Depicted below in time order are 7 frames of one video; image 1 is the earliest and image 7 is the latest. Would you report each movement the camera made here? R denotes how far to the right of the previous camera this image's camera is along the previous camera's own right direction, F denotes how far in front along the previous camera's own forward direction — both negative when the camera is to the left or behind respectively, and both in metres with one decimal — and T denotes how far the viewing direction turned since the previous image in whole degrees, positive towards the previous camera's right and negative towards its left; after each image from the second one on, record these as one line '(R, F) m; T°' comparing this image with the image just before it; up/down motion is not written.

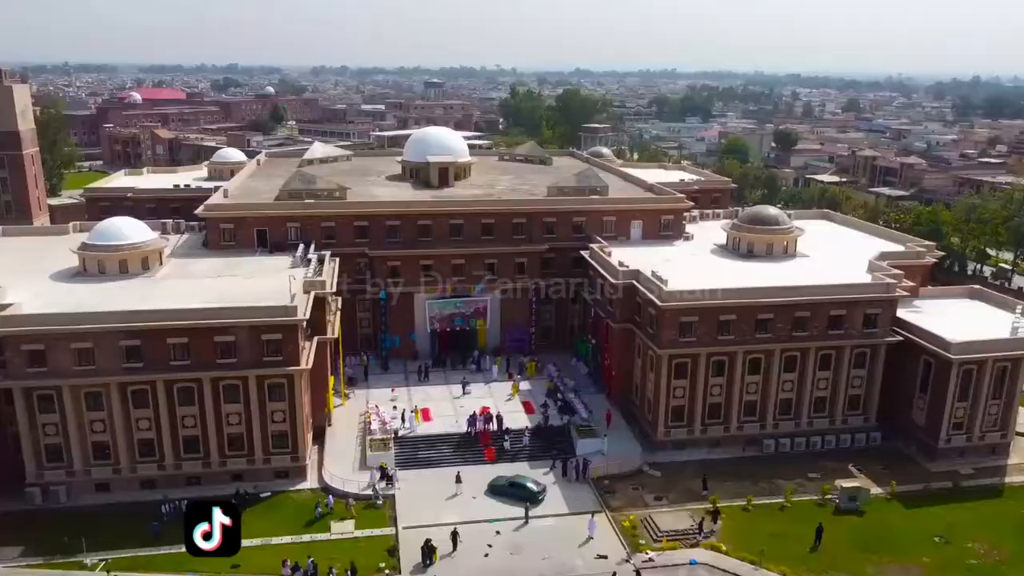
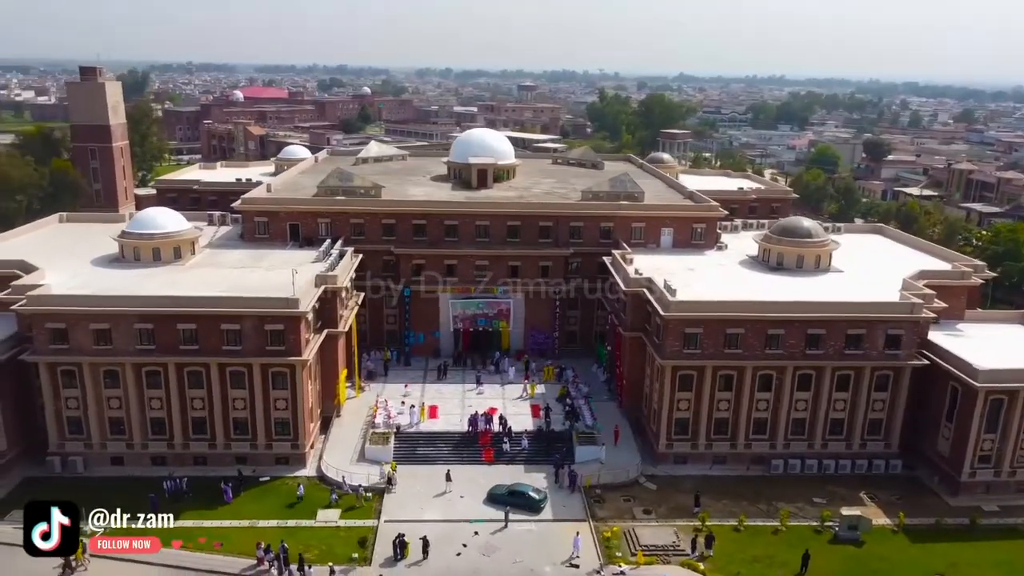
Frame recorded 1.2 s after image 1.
(+4.7, +0.3) m; -7°
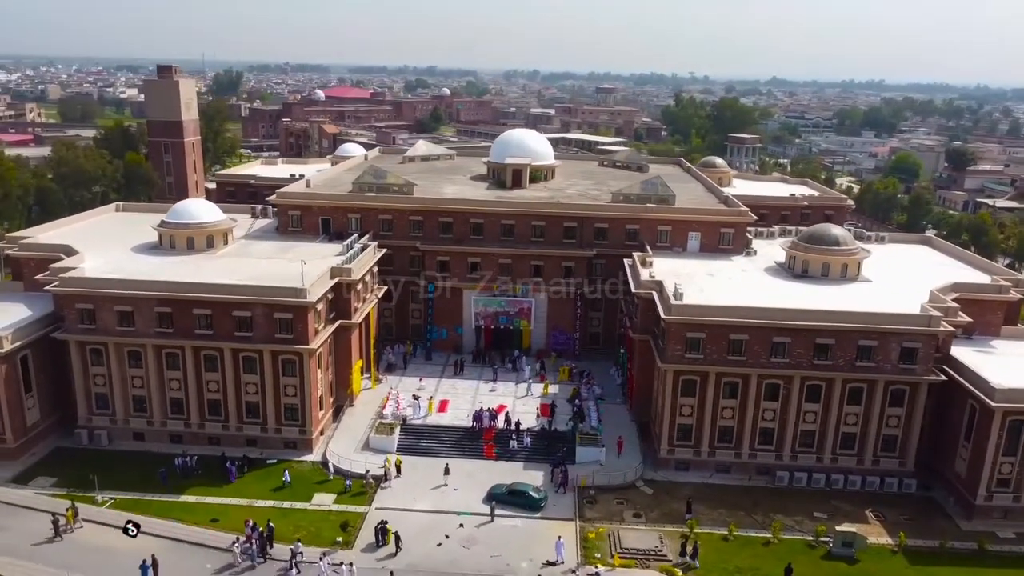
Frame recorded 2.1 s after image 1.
(+3.9, -0.1) m; -6°
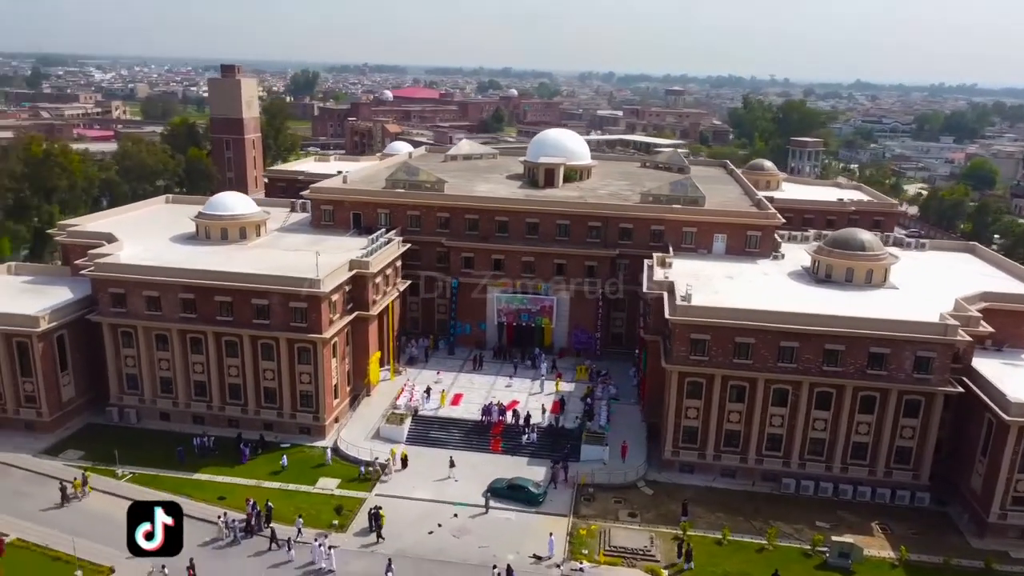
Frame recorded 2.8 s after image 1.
(+3.2, -0.3) m; -5°
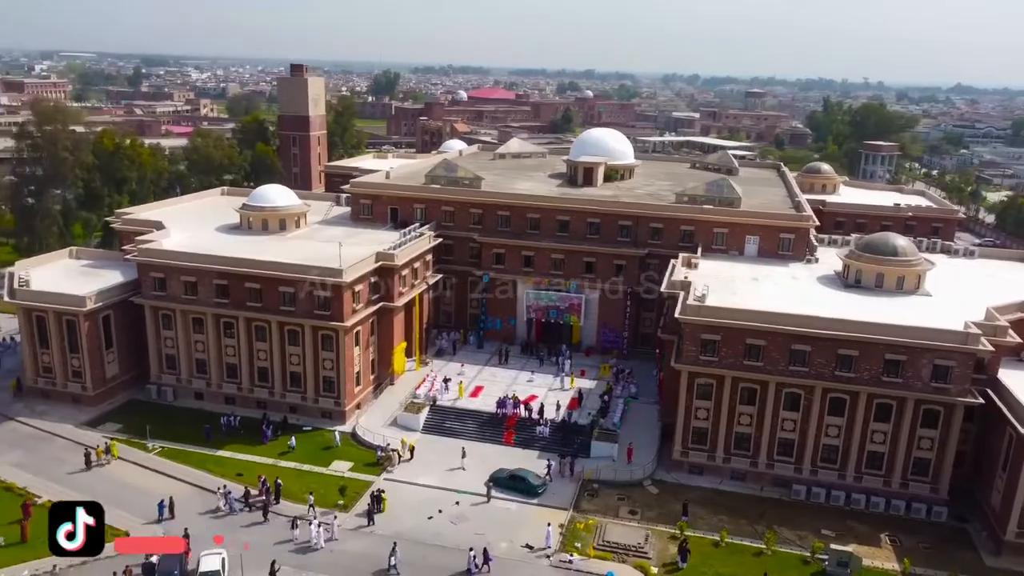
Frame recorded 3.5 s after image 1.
(+3.3, -0.4) m; -6°
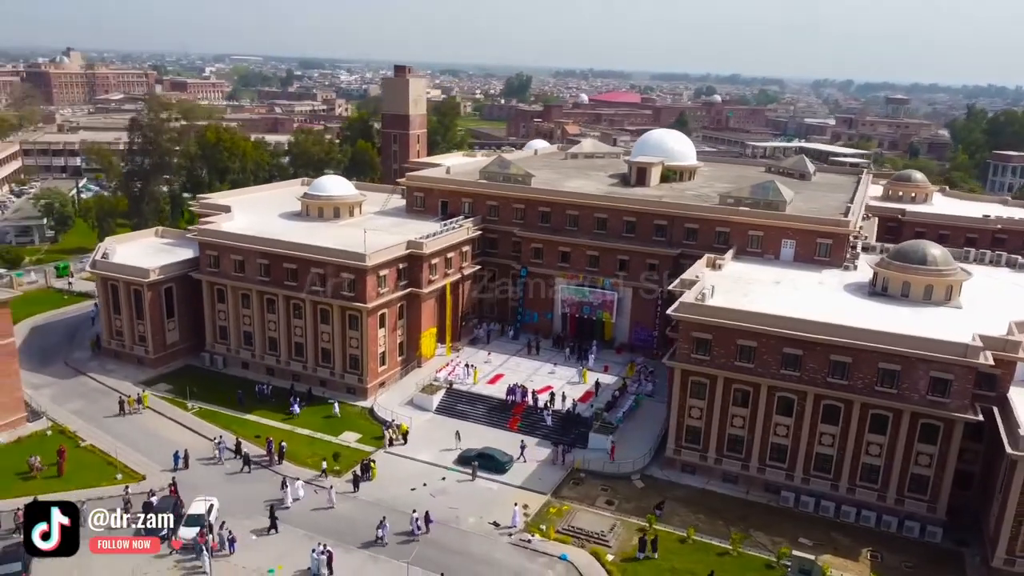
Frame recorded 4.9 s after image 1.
(+6.8, -0.9) m; -10°
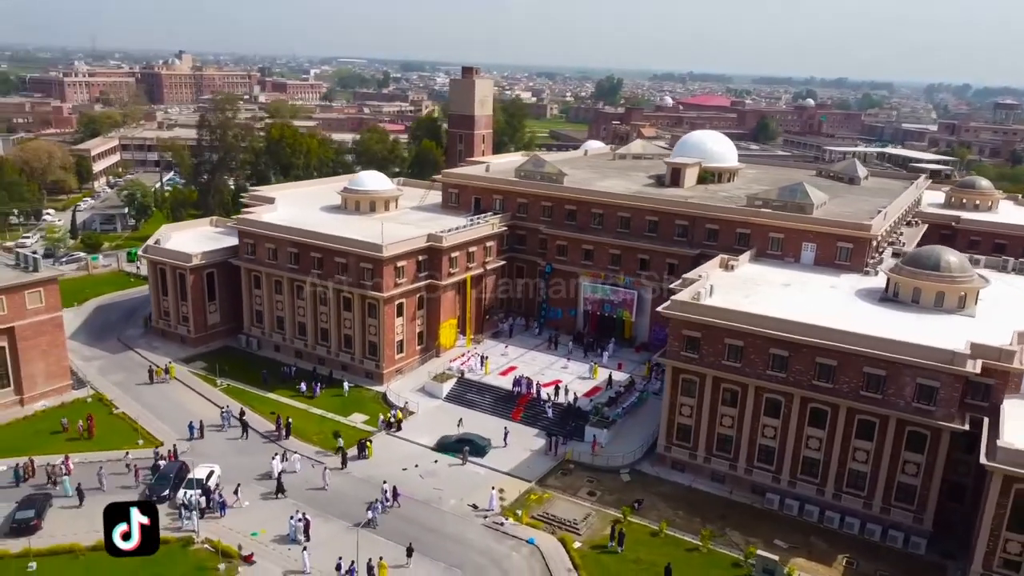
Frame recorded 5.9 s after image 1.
(+4.9, -0.9) m; -7°
